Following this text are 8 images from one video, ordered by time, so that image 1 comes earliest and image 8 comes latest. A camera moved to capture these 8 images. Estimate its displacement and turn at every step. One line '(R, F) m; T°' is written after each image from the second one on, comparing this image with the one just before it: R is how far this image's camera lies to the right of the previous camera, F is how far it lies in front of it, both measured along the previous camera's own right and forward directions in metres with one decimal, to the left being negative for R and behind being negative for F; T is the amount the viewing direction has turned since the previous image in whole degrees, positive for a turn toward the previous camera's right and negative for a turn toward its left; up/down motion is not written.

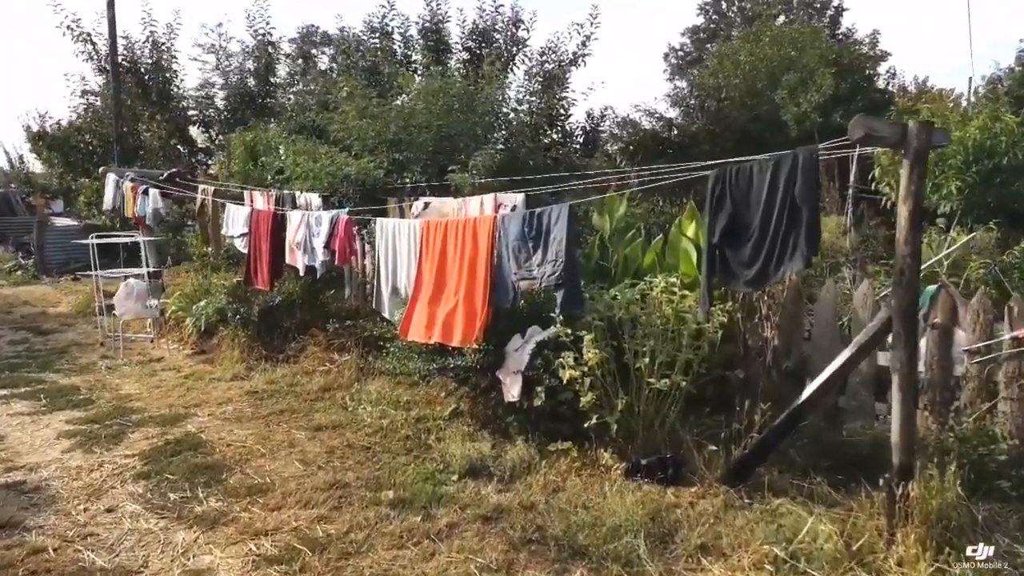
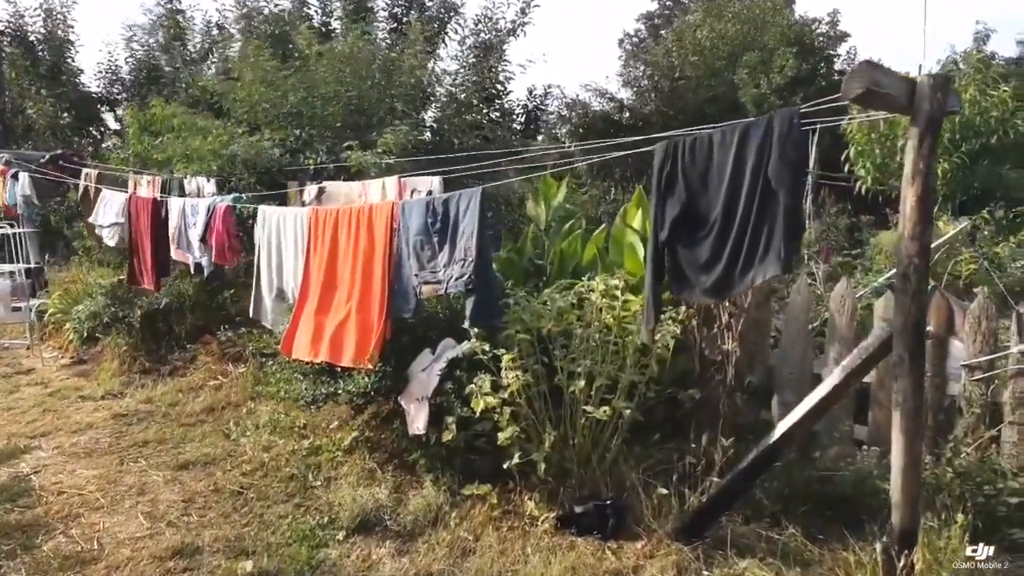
(+0.3, +0.9) m; +3°
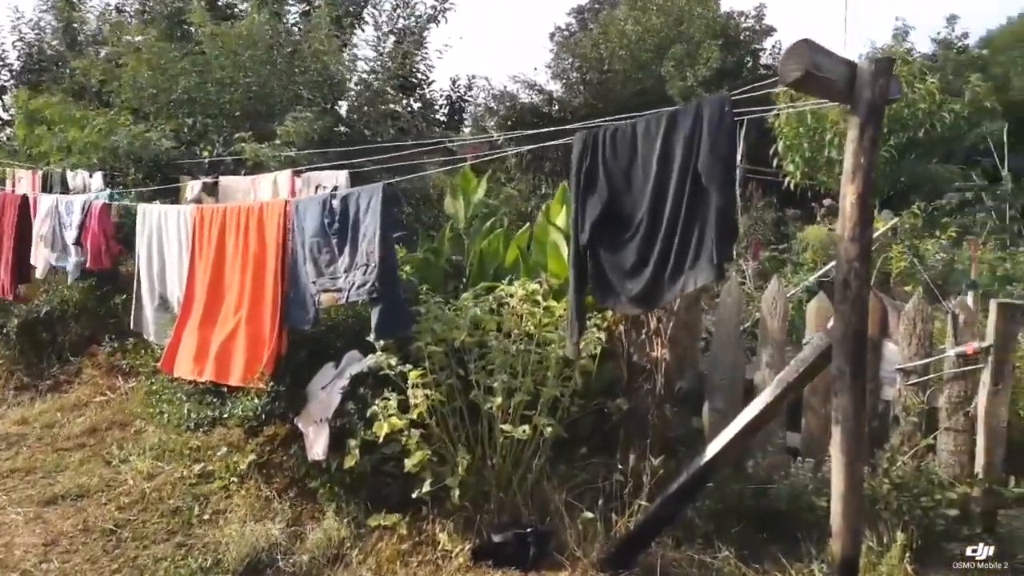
(+0.1, +0.3) m; +5°
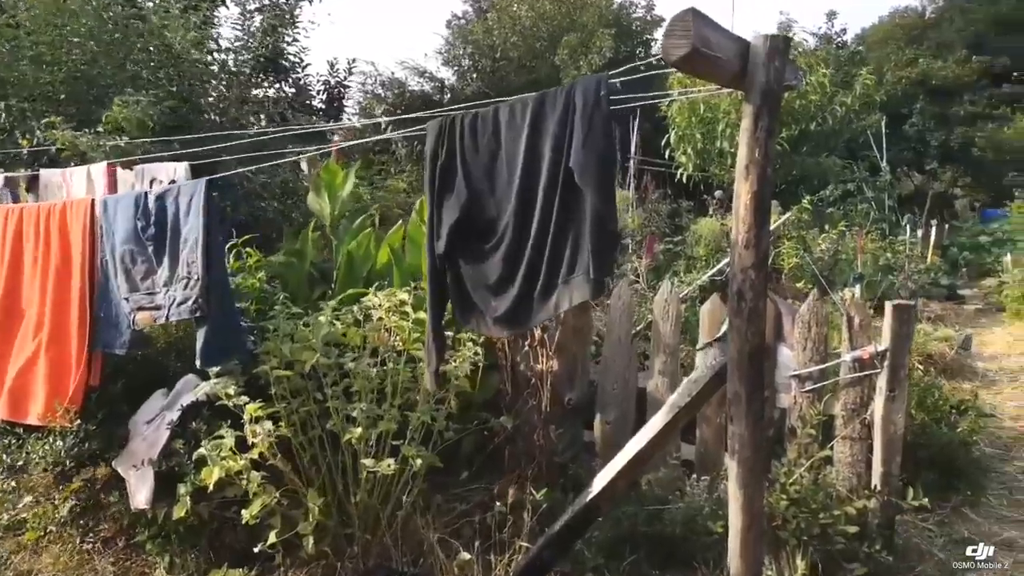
(+0.2, +0.4) m; +7°
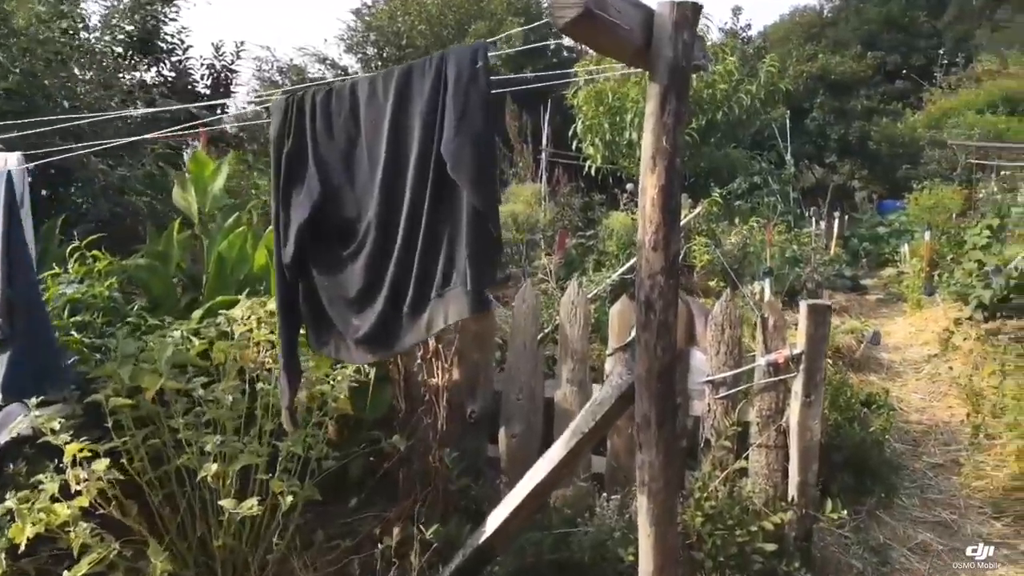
(+0.1, +0.3) m; +6°
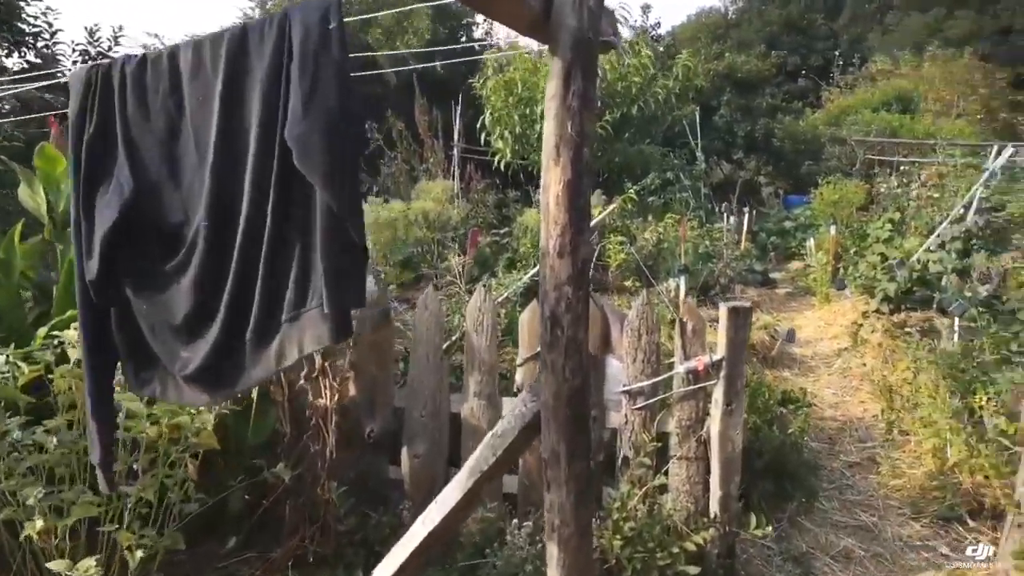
(+0.1, +0.3) m; +6°
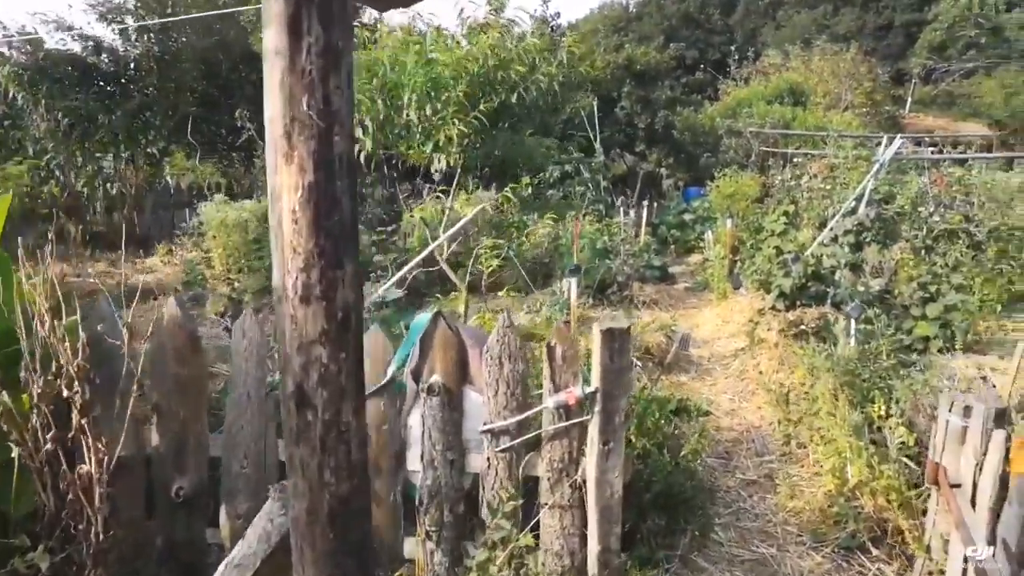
(+0.2, +0.5) m; +7°
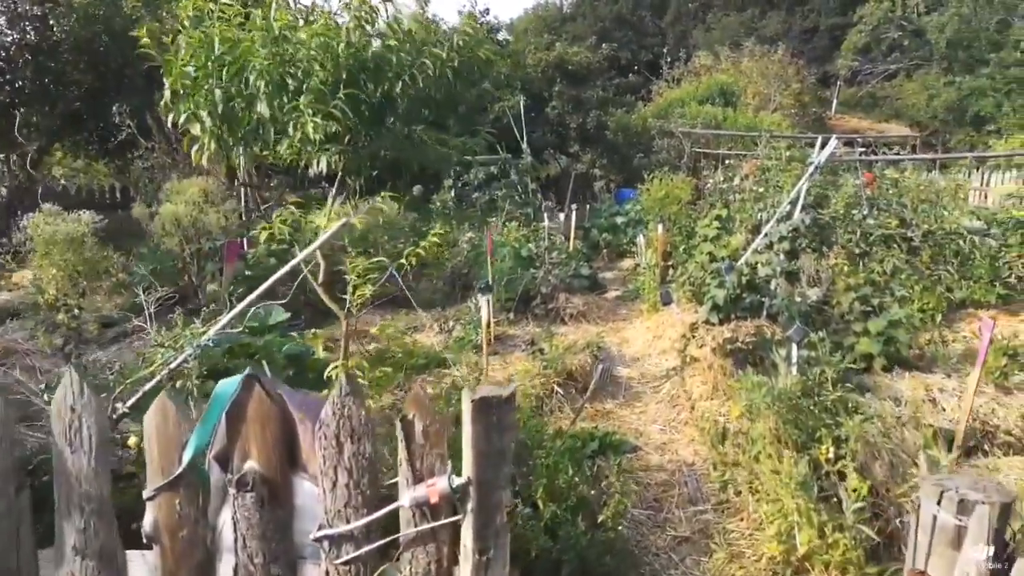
(+0.2, +0.6) m; +5°
